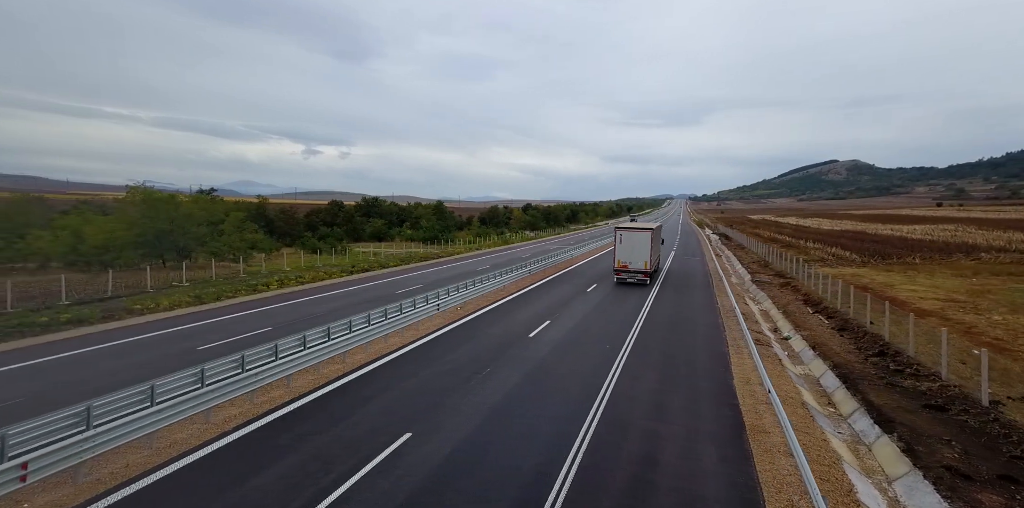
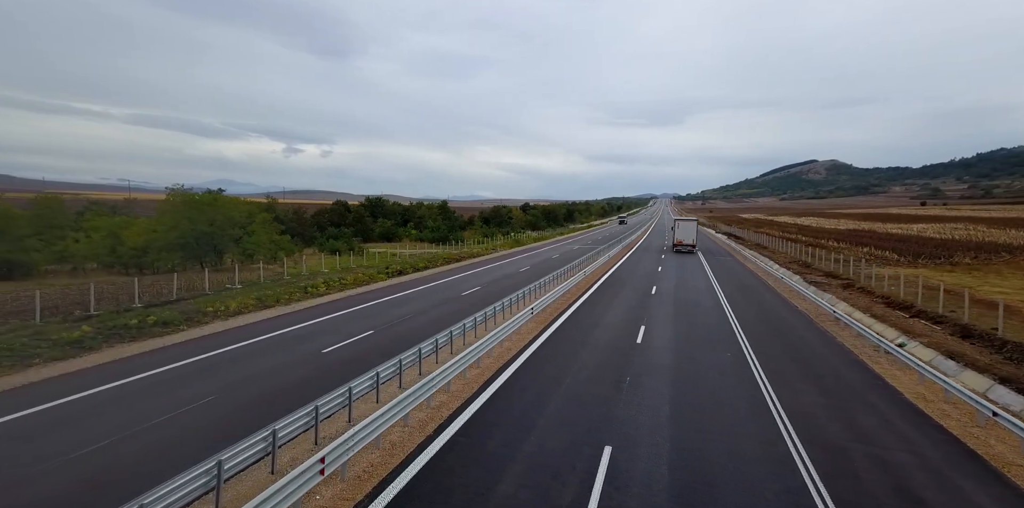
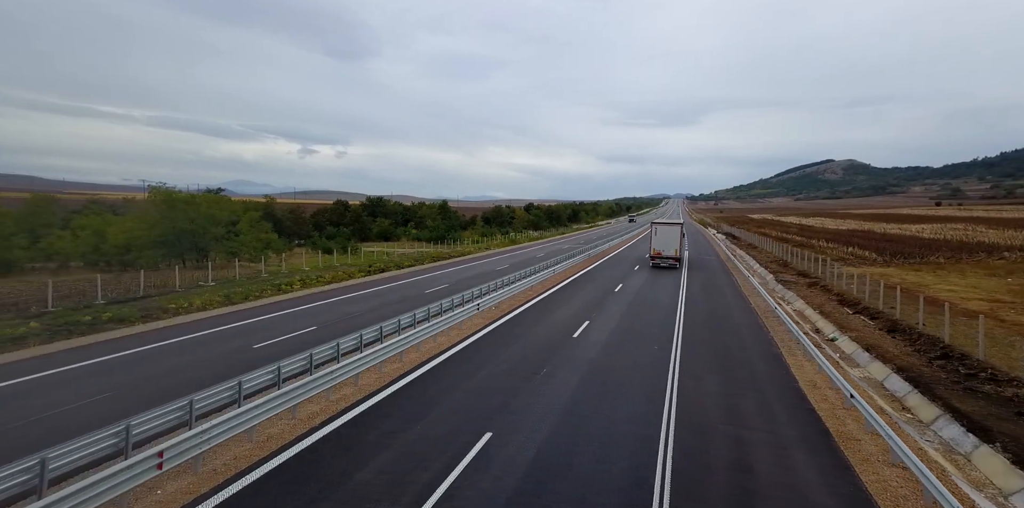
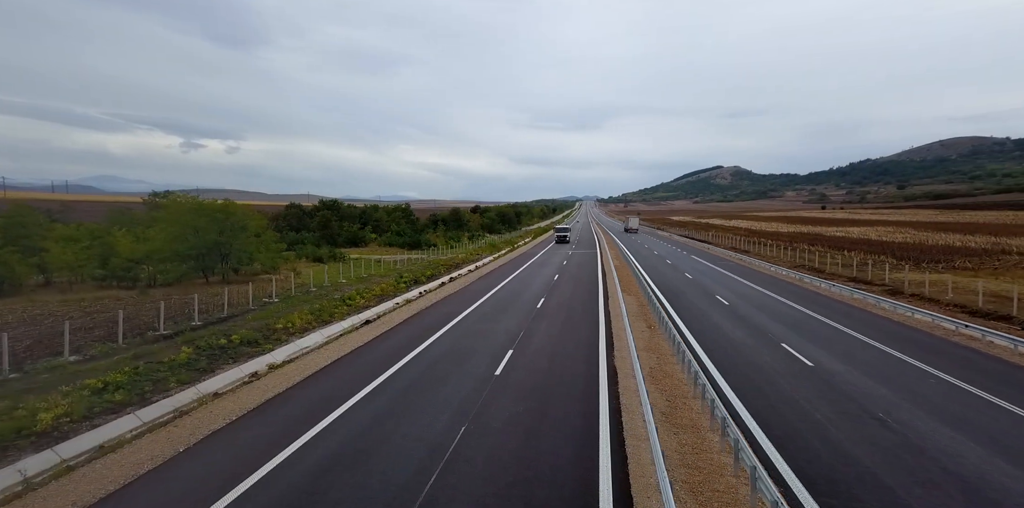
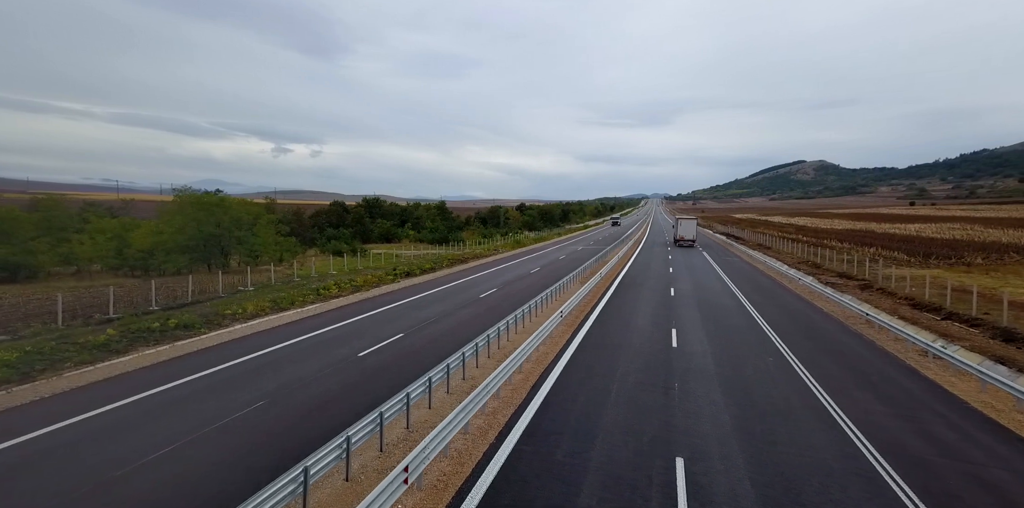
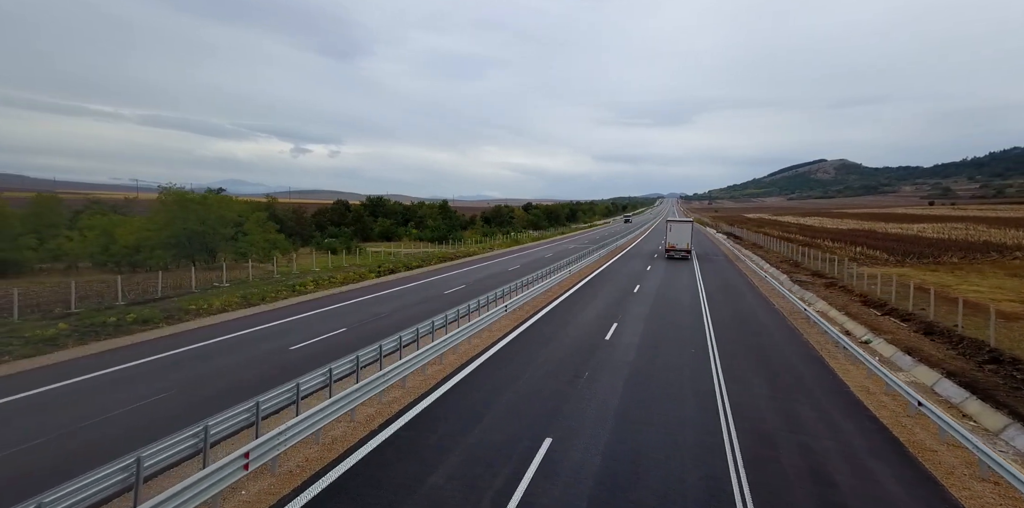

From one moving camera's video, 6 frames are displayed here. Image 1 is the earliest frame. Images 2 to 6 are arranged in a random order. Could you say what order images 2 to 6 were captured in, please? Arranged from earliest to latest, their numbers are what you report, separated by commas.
3, 6, 2, 5, 4
